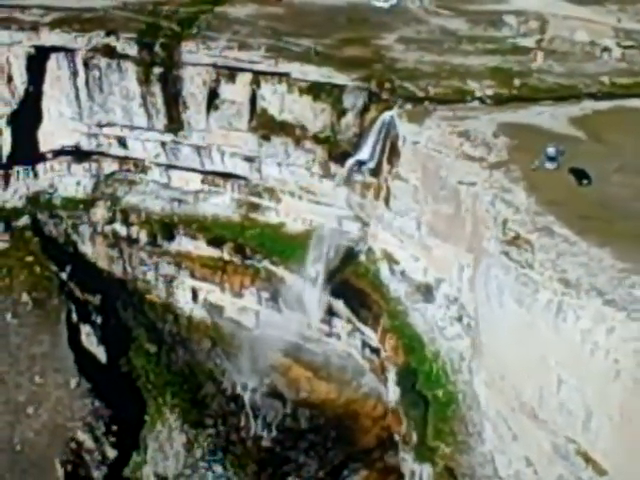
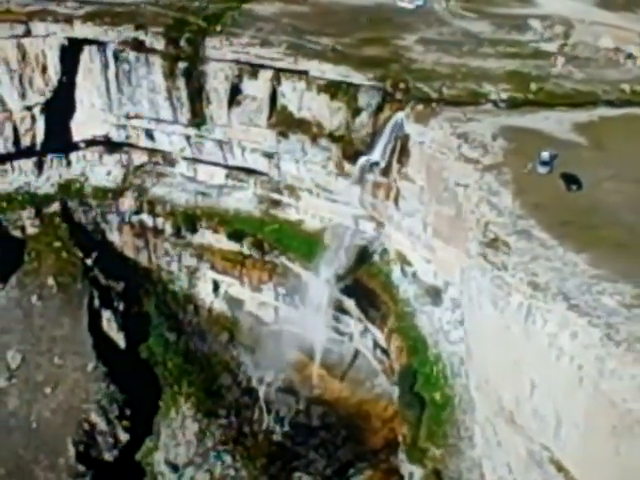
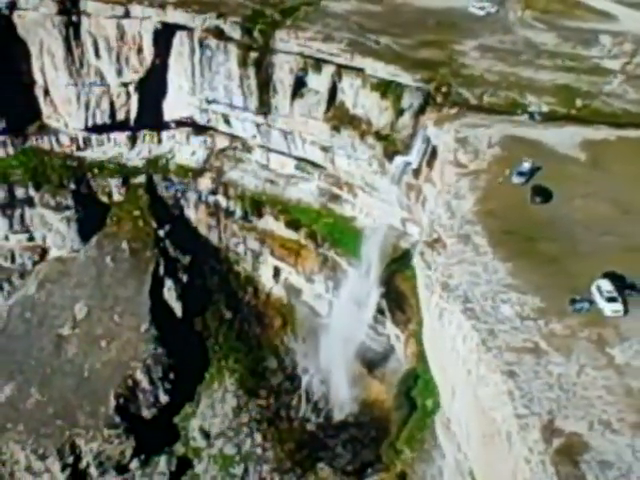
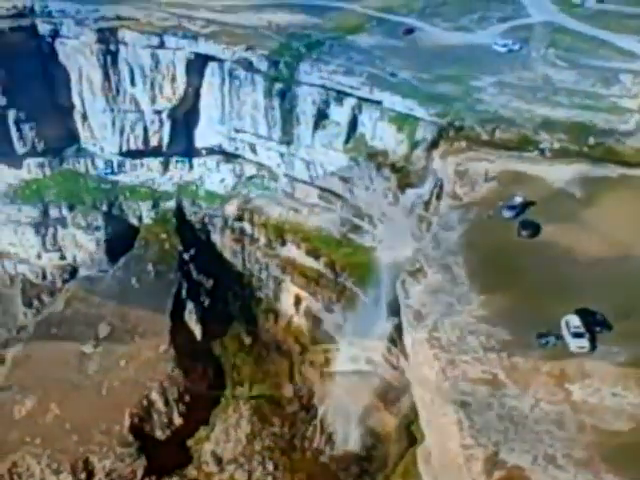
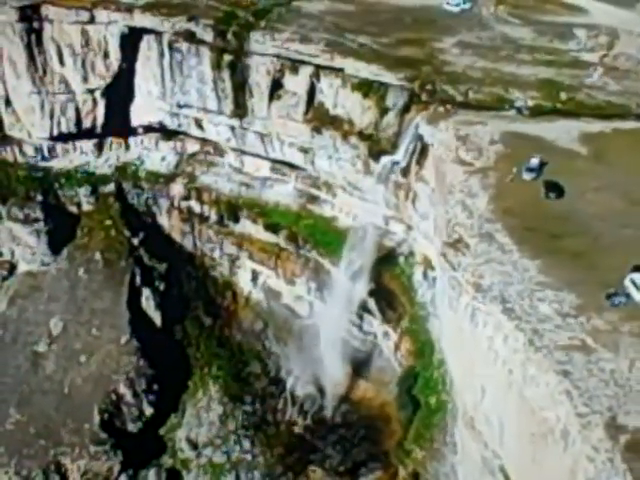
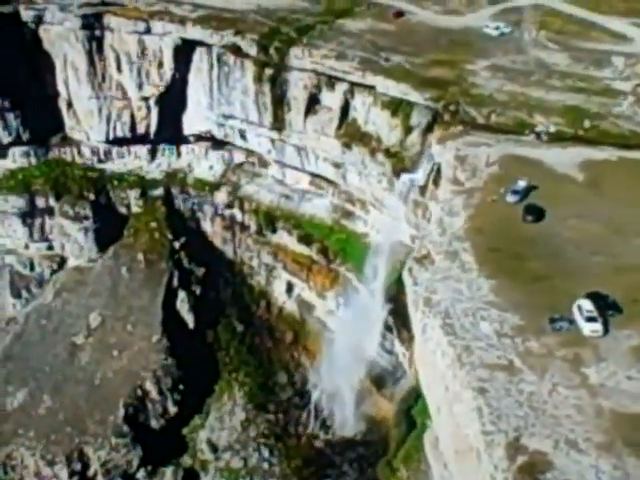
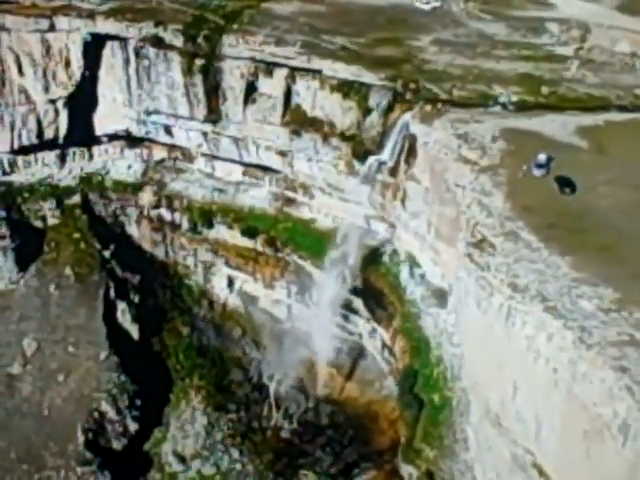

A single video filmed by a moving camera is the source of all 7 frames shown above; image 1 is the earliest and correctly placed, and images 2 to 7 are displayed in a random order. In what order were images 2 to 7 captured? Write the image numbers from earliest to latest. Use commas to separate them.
2, 7, 5, 3, 6, 4
